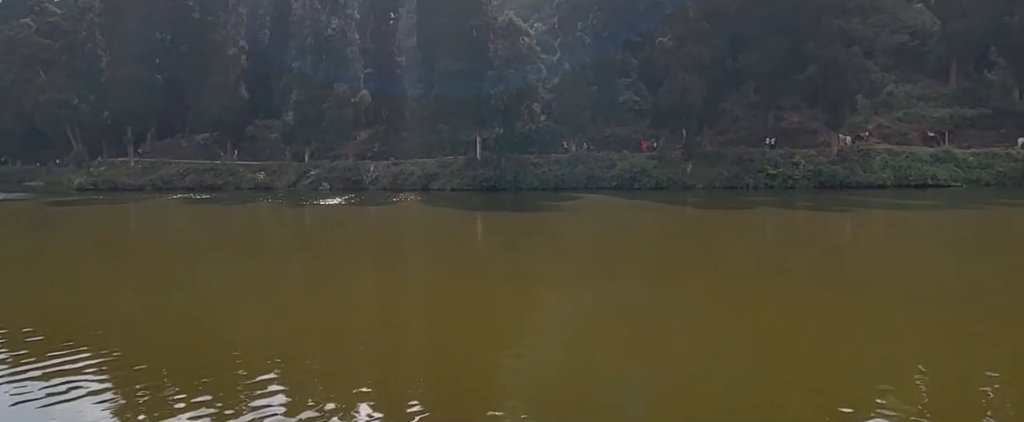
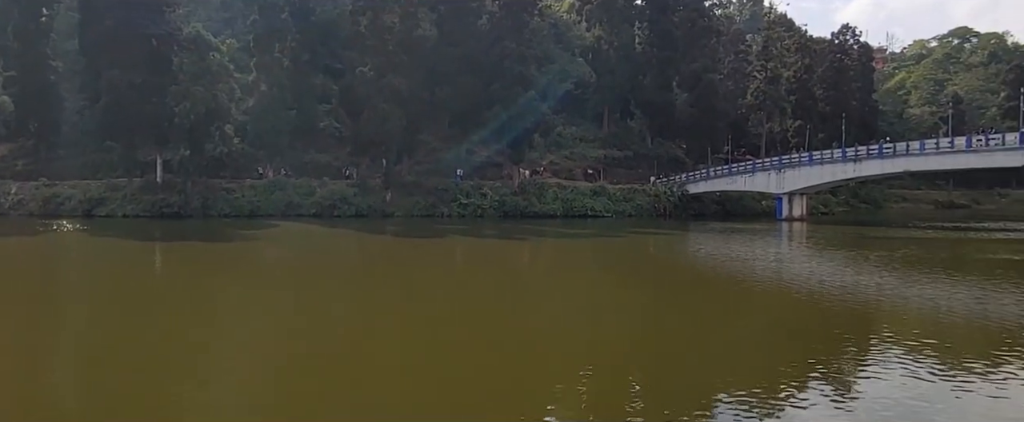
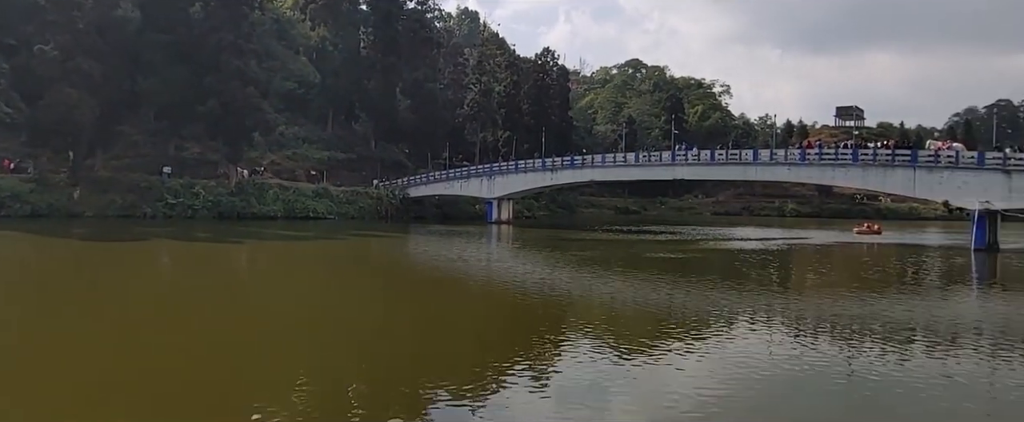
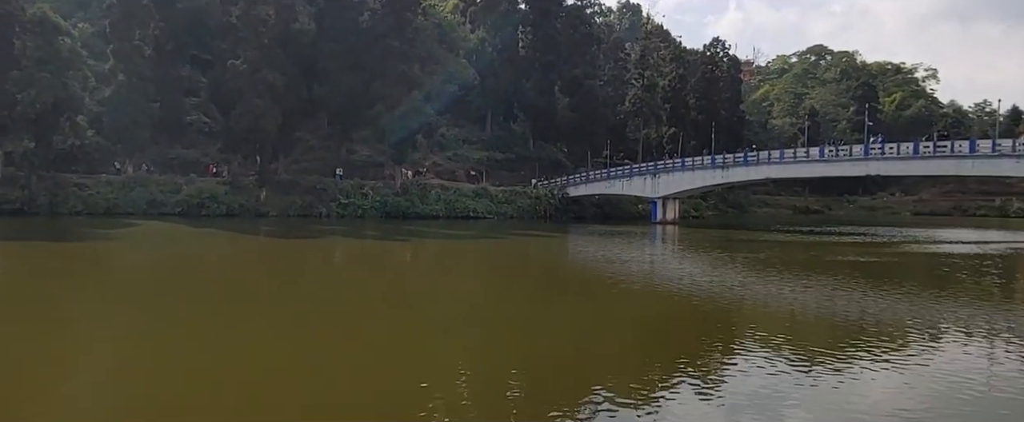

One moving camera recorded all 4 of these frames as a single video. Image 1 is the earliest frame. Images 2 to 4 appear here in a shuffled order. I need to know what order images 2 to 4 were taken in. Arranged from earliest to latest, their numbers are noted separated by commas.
2, 4, 3
